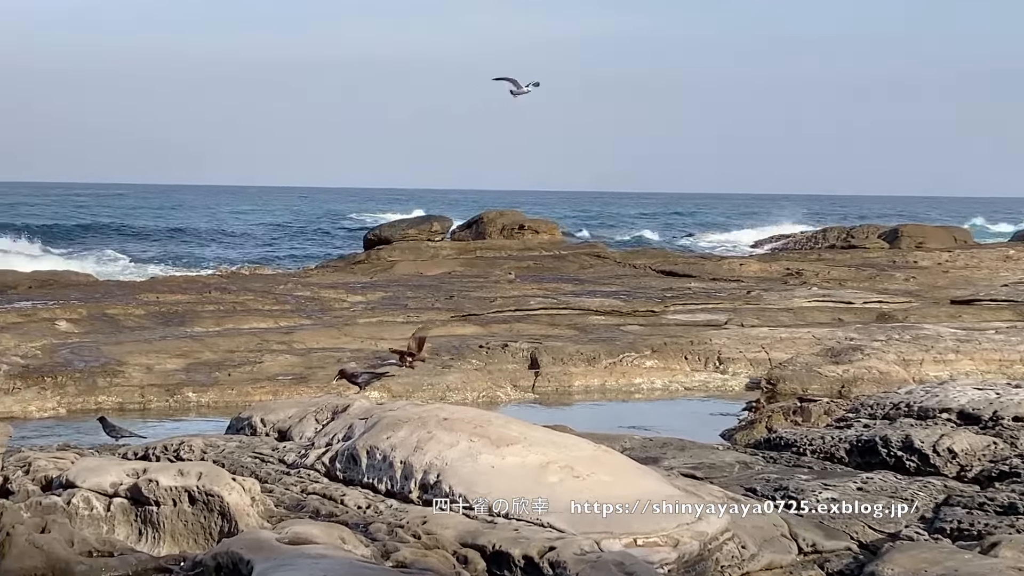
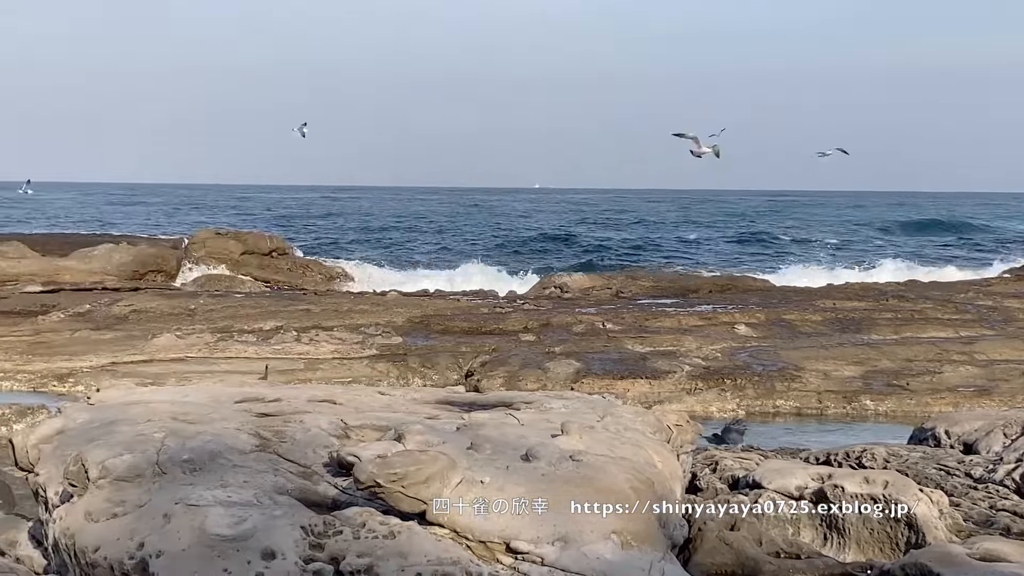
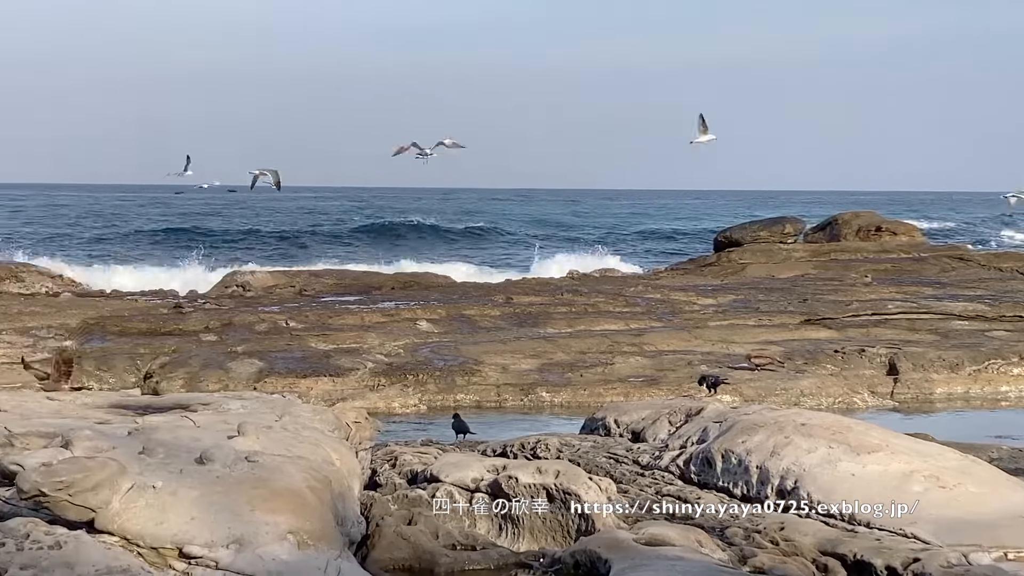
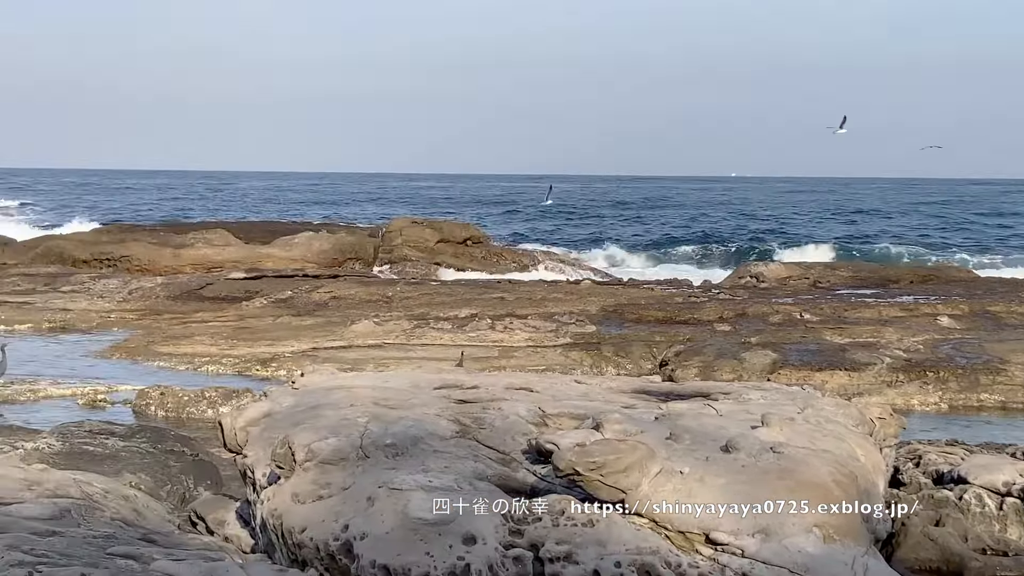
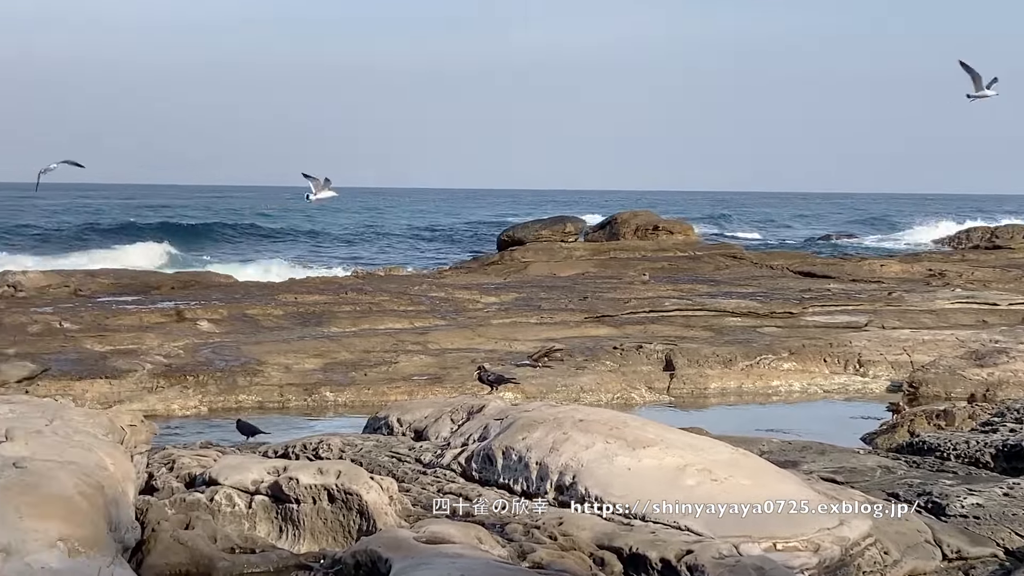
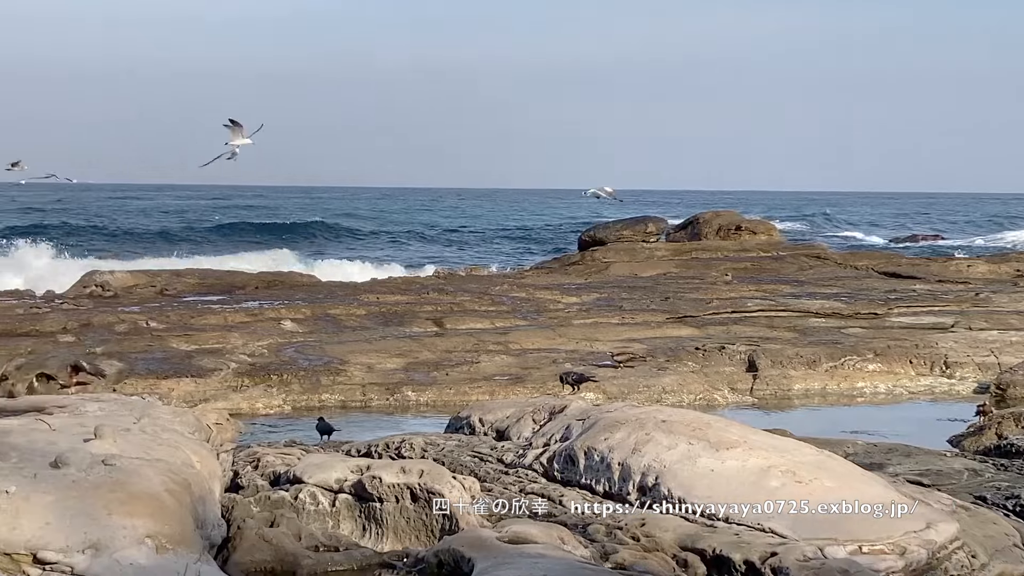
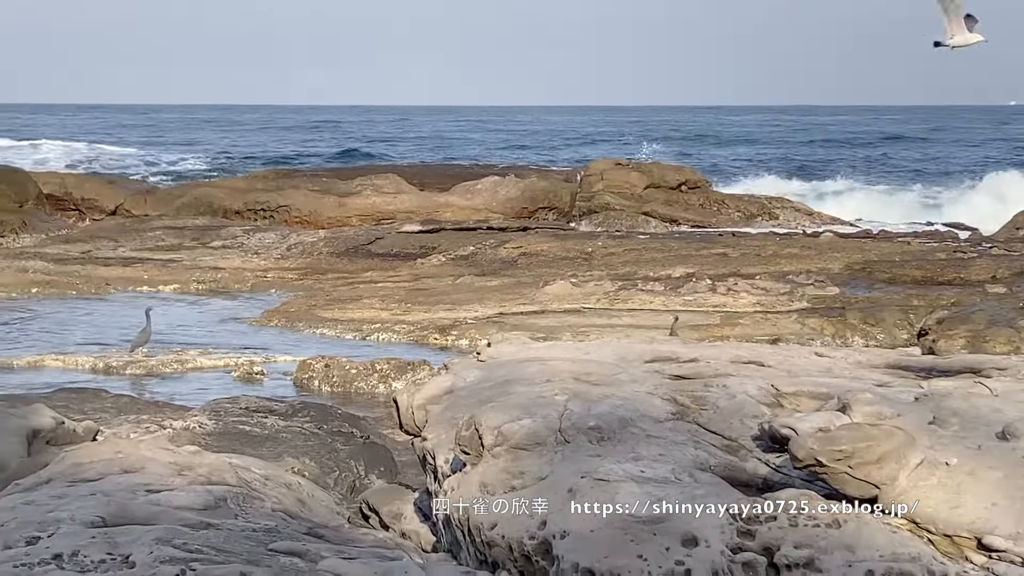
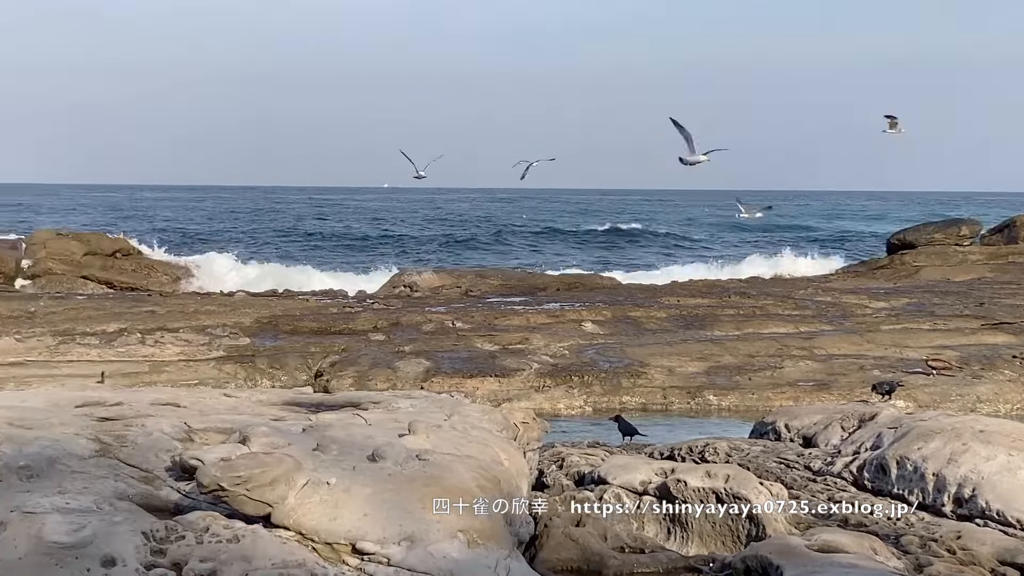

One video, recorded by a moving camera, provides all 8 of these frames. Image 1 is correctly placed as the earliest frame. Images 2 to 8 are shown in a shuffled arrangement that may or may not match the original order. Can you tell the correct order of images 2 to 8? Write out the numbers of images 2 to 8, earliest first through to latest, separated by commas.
5, 6, 3, 8, 2, 4, 7
